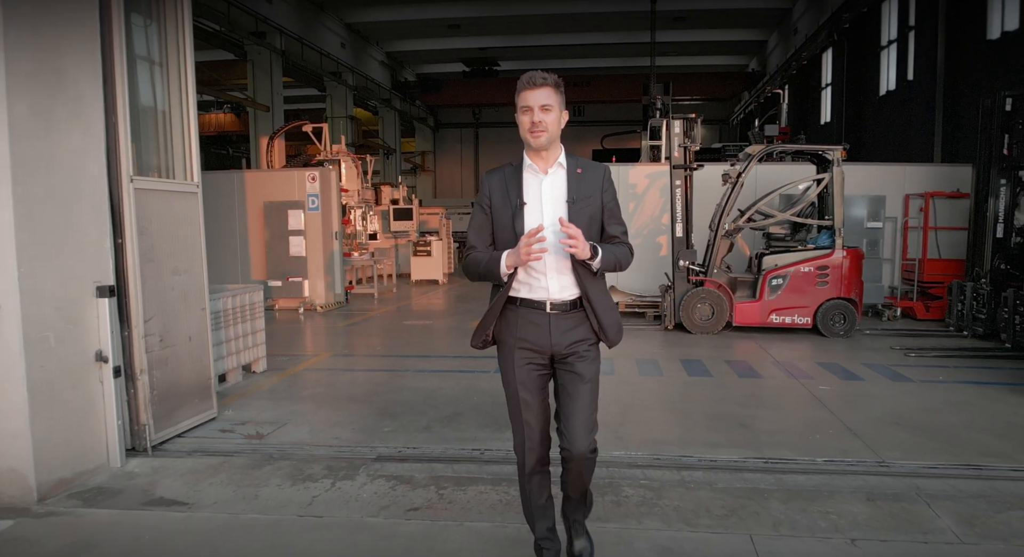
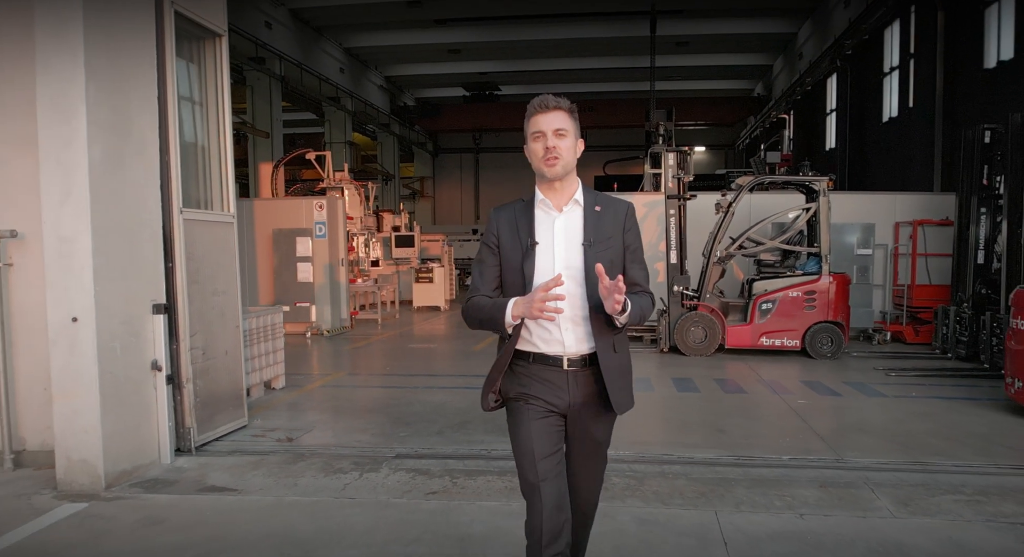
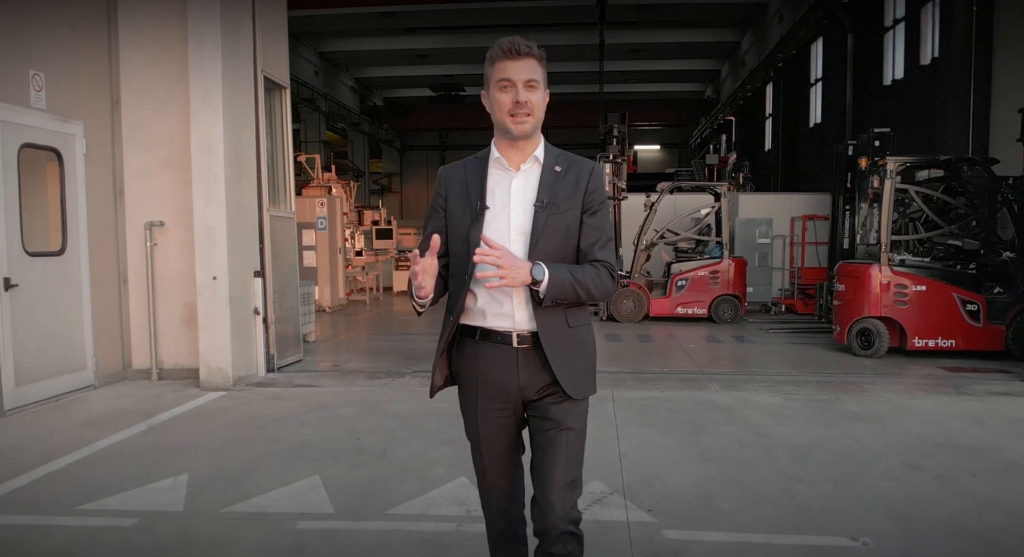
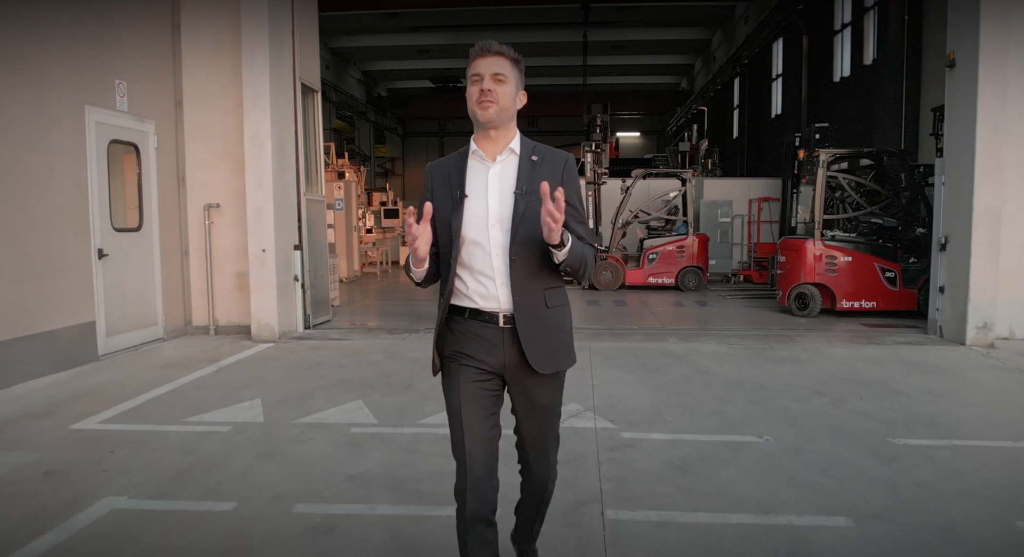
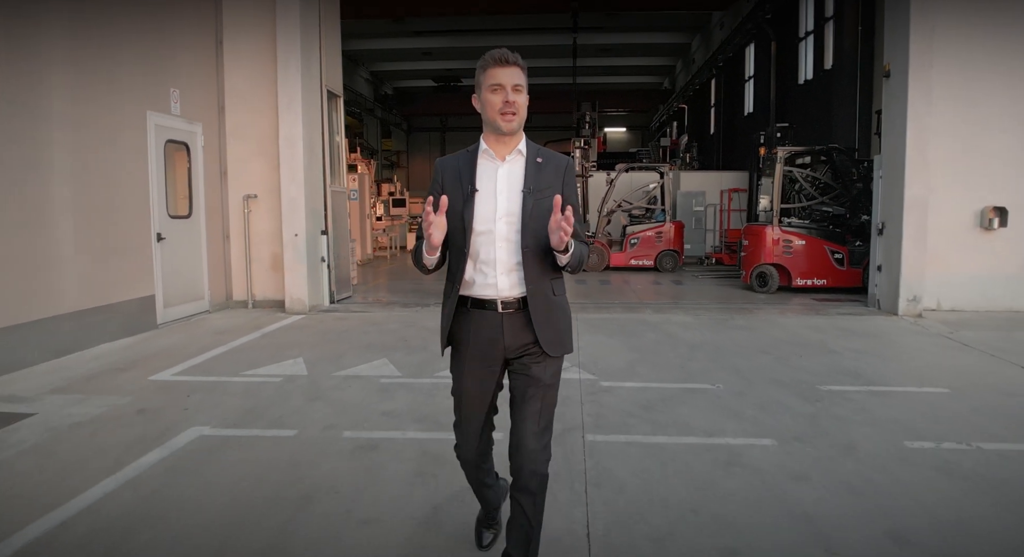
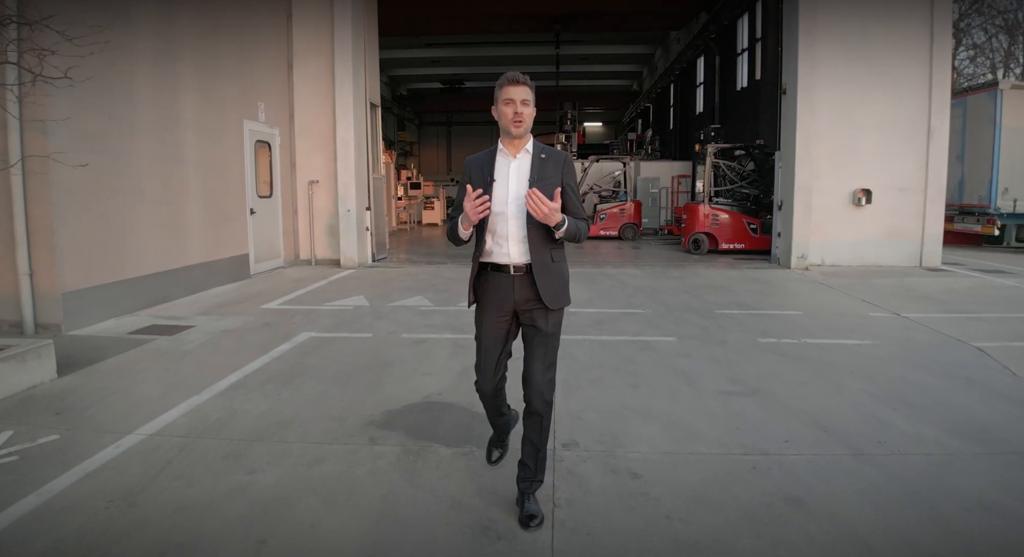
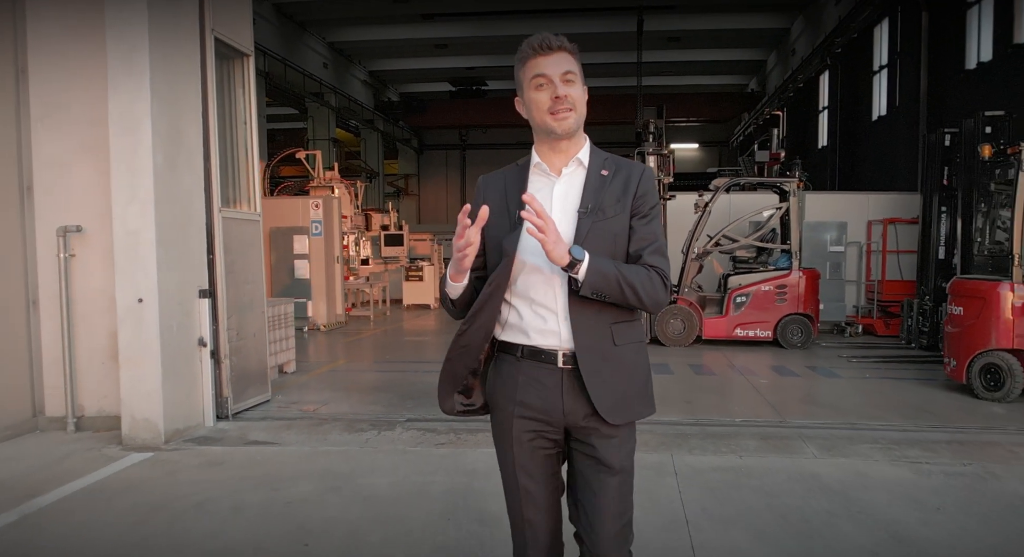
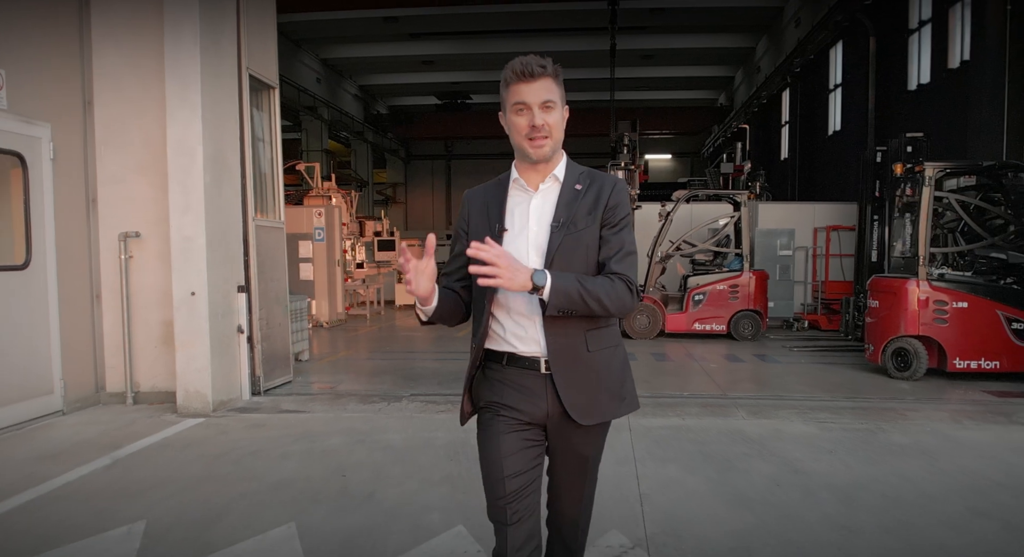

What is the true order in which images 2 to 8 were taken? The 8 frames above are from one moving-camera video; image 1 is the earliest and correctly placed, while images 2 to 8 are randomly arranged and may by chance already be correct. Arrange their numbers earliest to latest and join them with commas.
2, 7, 8, 3, 4, 5, 6
